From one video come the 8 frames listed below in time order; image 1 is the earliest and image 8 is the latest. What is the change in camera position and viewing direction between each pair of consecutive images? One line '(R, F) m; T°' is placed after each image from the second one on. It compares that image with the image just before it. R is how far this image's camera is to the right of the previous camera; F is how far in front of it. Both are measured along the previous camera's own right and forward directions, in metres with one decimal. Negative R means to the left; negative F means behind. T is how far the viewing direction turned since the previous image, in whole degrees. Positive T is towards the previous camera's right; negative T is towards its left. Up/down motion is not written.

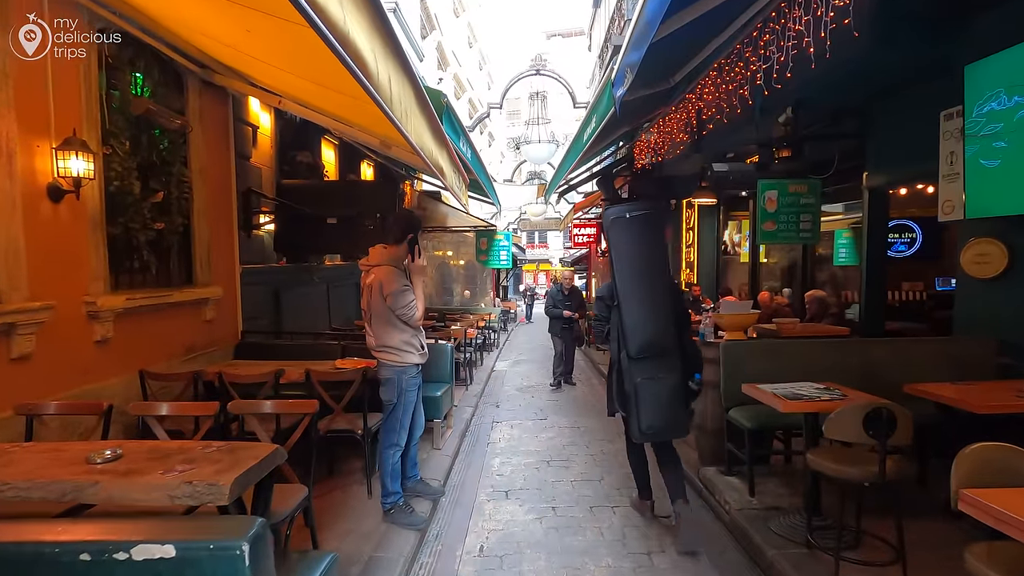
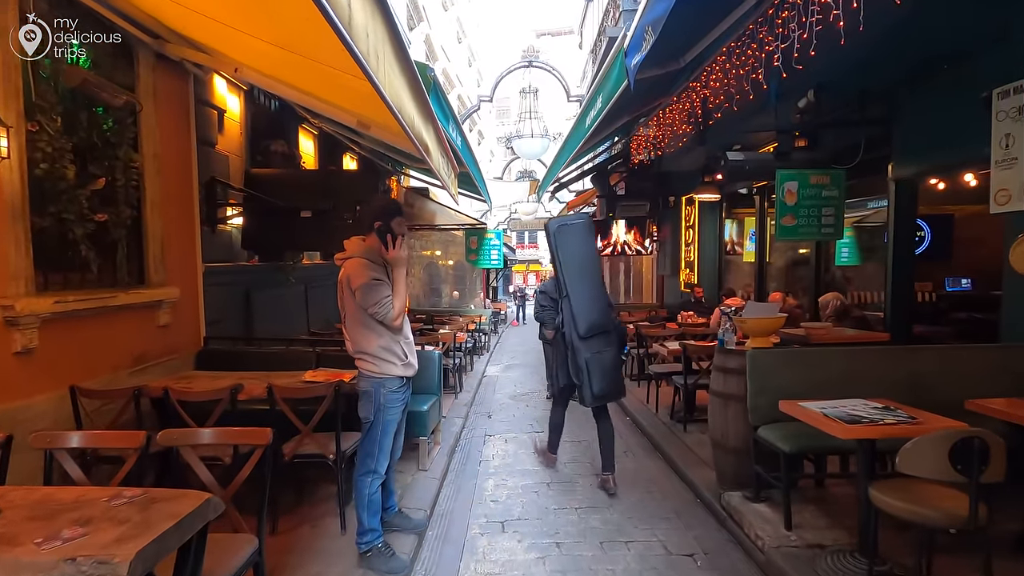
(-0.1, +0.5) m; +1°
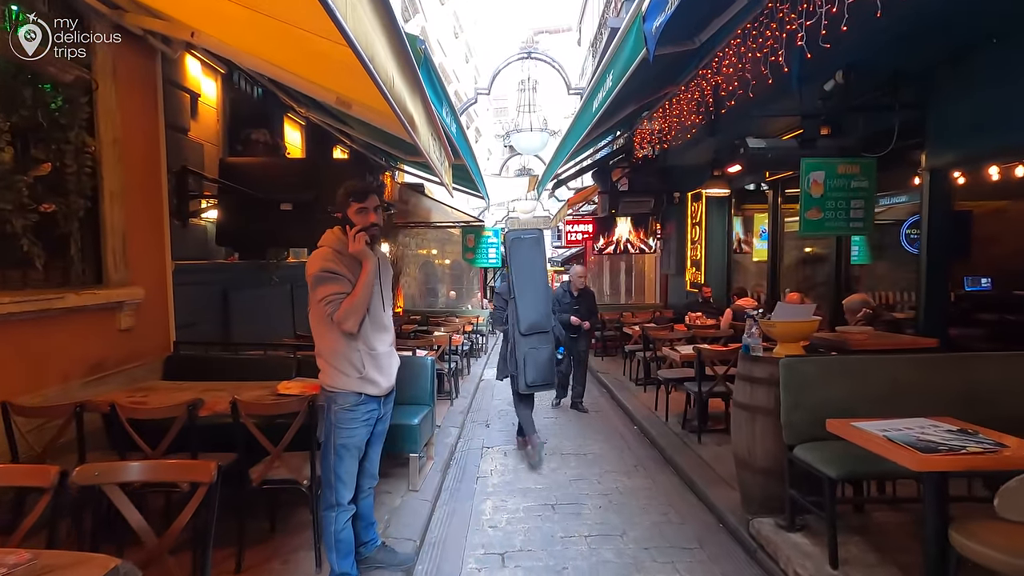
(0.0, +0.4) m; 0°
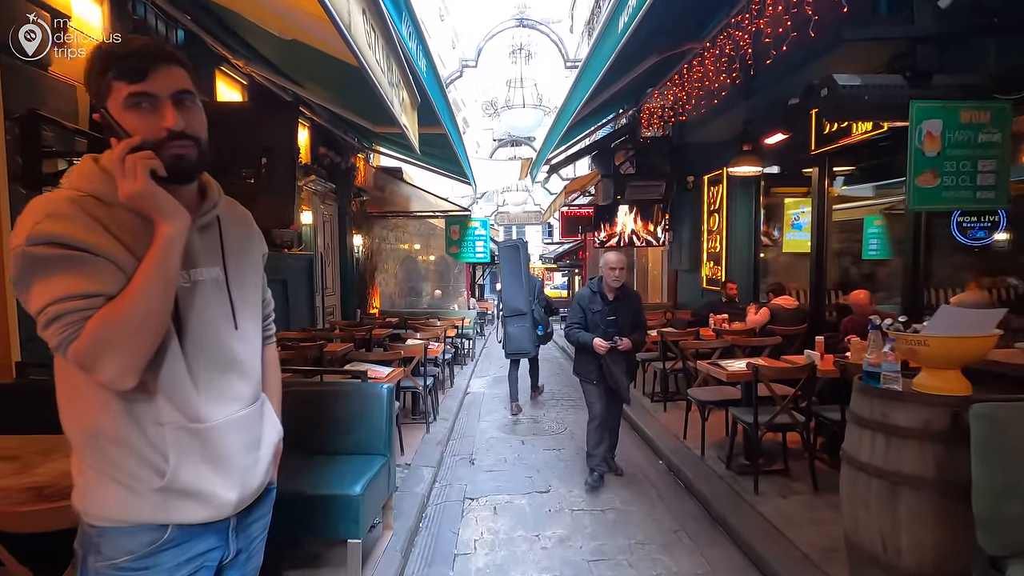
(0.0, +1.4) m; +1°
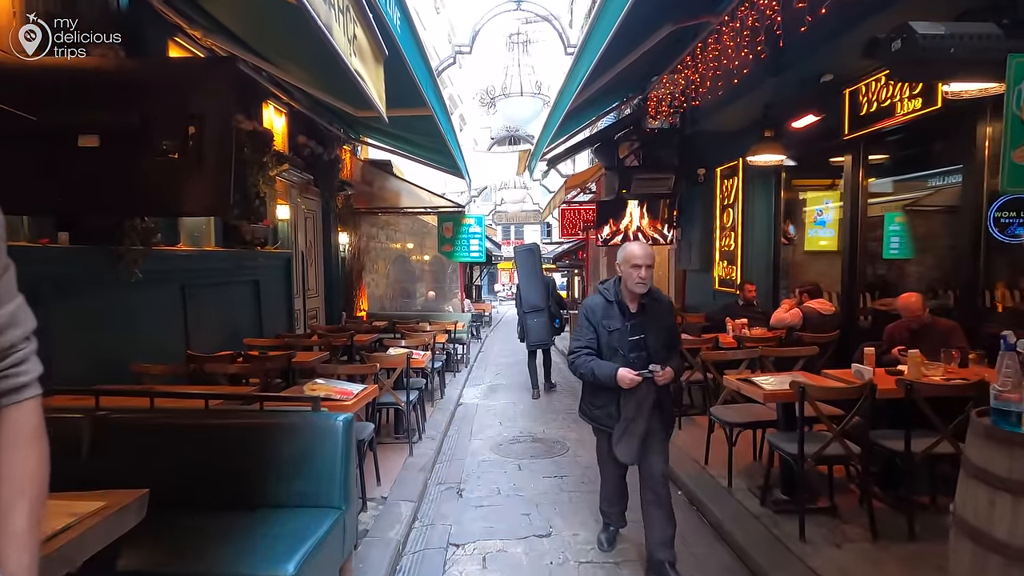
(0.0, +0.7) m; 0°
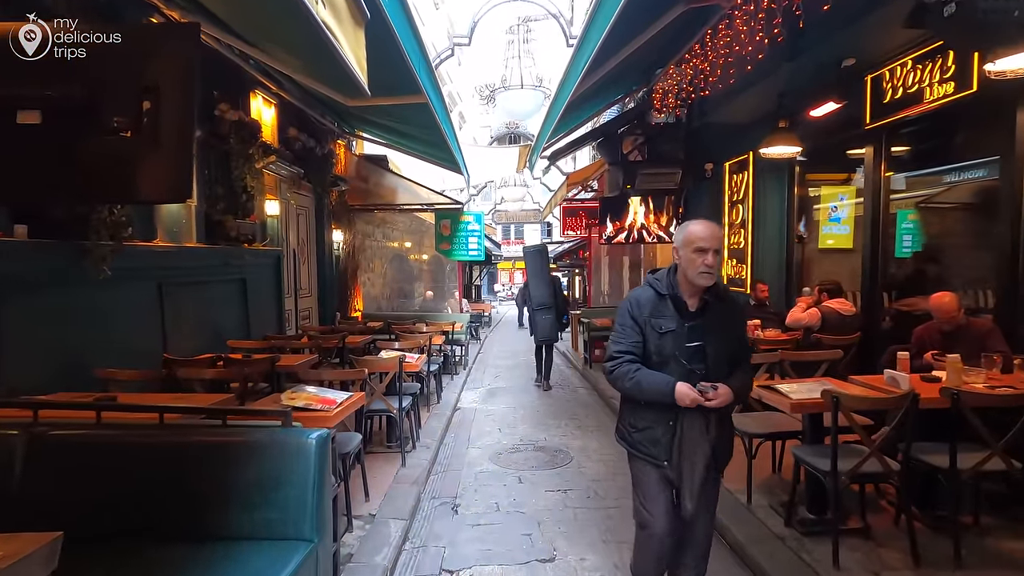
(0.0, +0.3) m; 0°
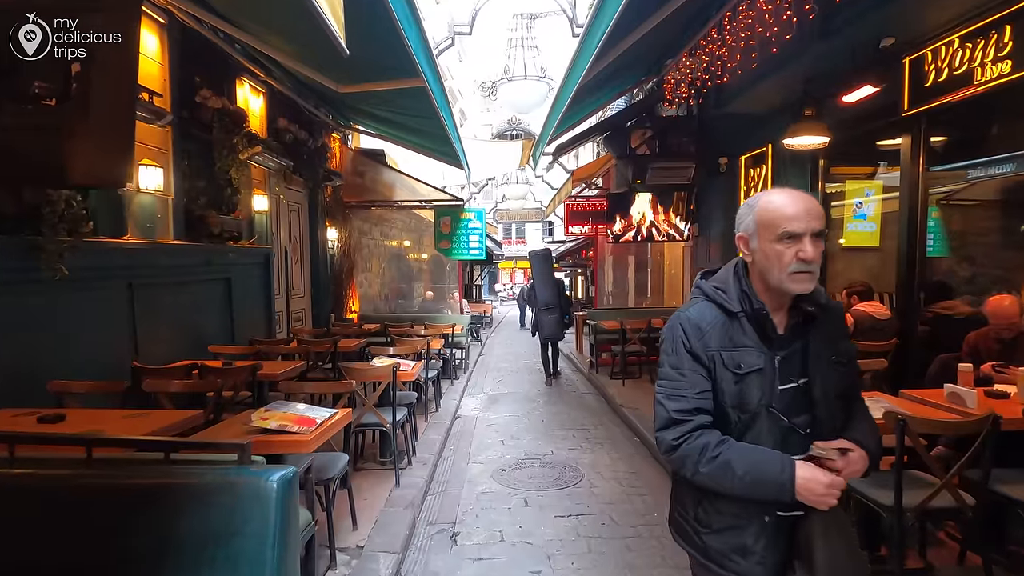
(0.0, +0.4) m; 0°
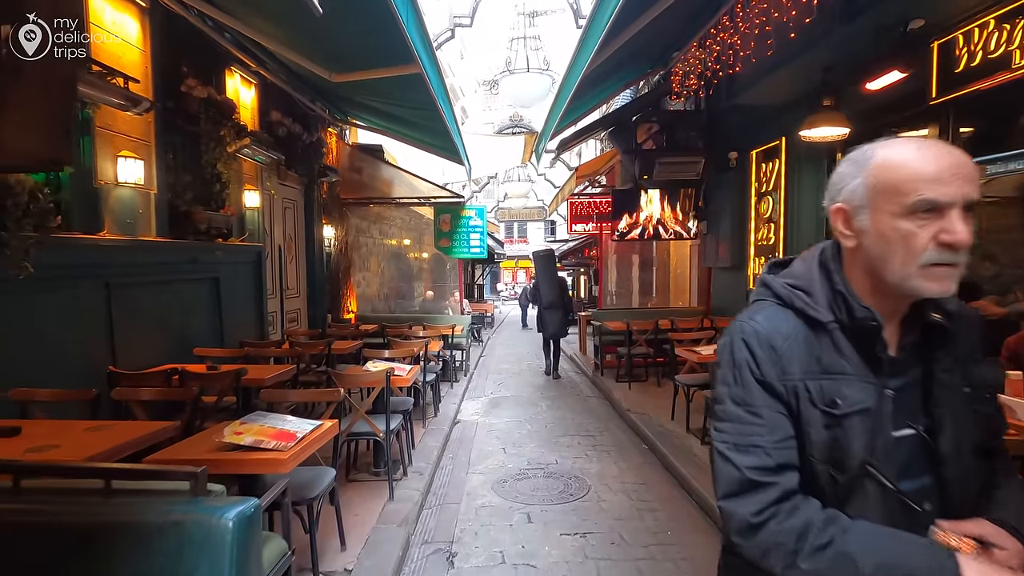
(0.0, +0.3) m; 0°
